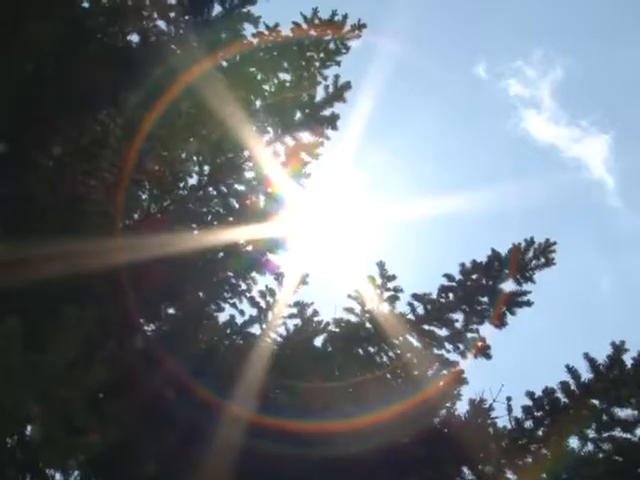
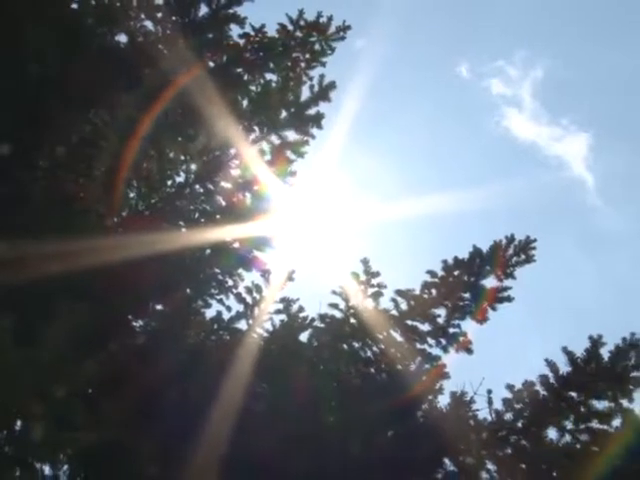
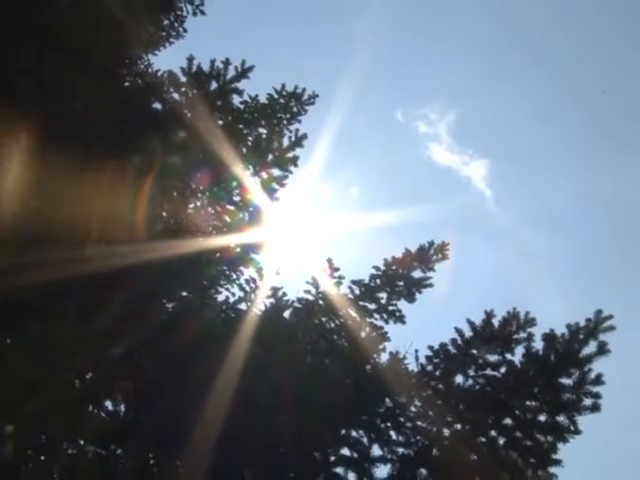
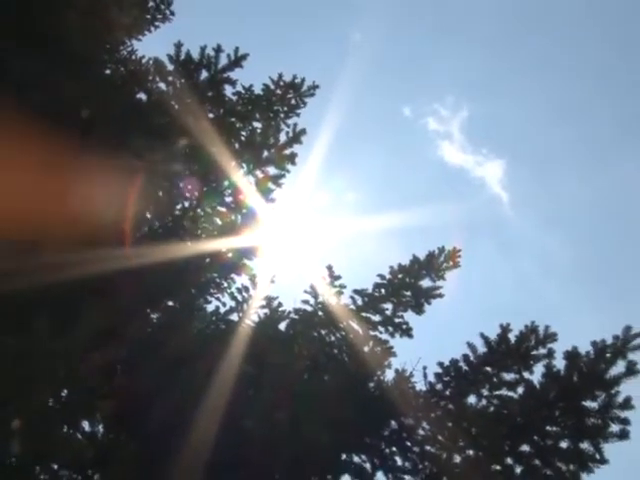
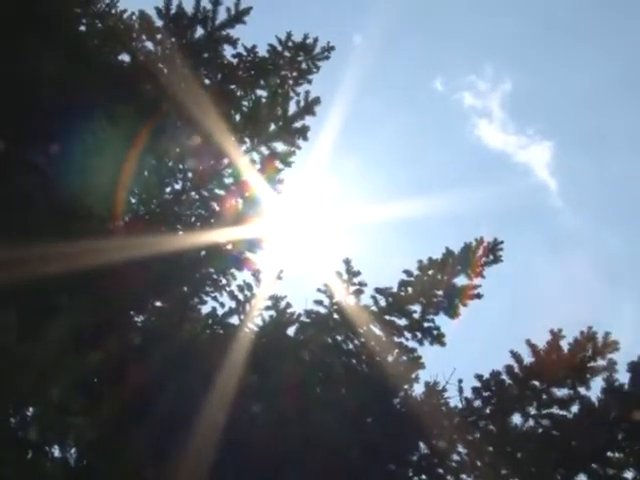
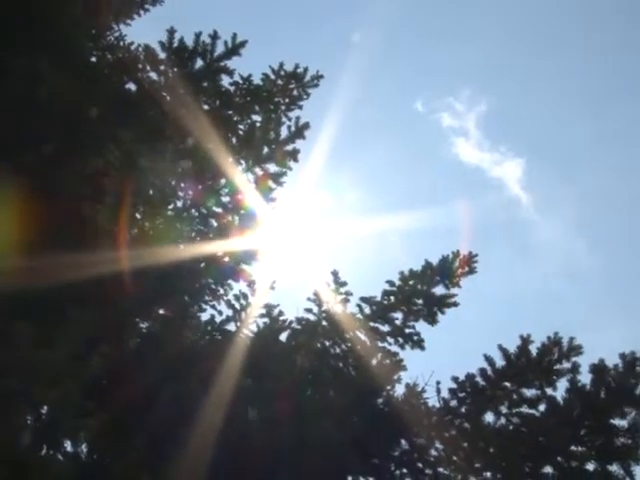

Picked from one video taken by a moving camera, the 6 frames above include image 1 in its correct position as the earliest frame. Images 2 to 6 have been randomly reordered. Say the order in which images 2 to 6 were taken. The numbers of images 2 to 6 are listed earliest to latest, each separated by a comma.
2, 5, 6, 4, 3
